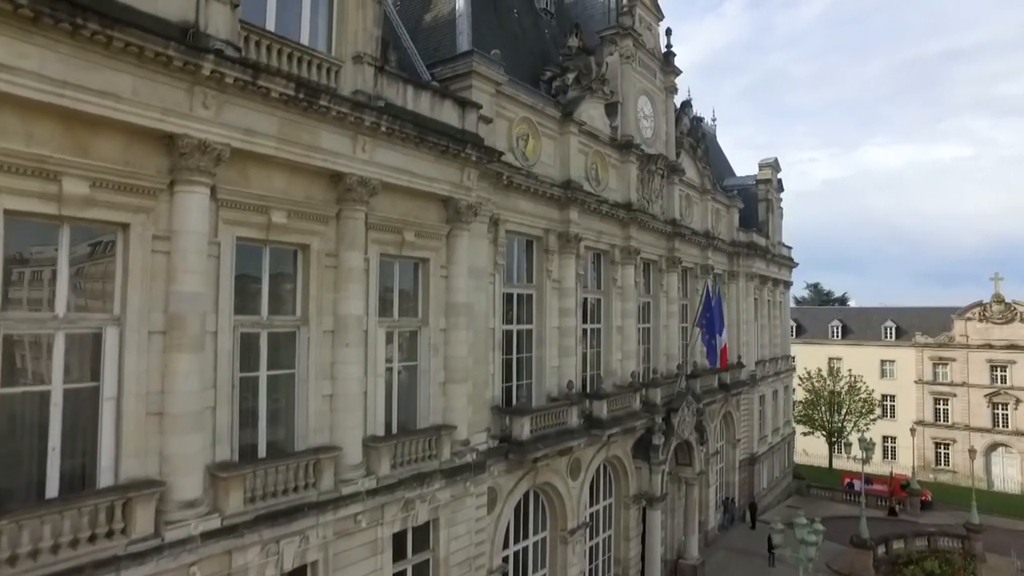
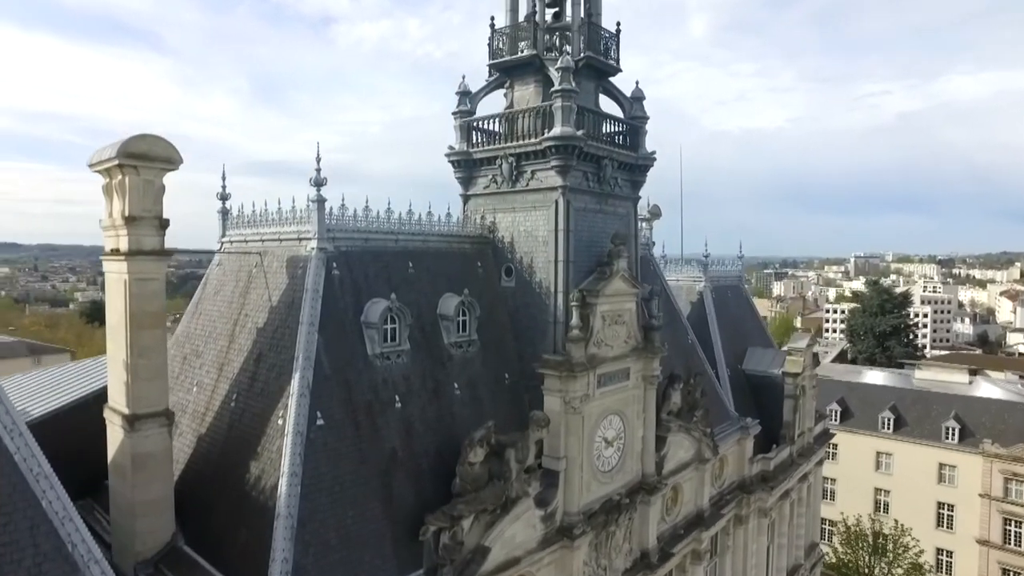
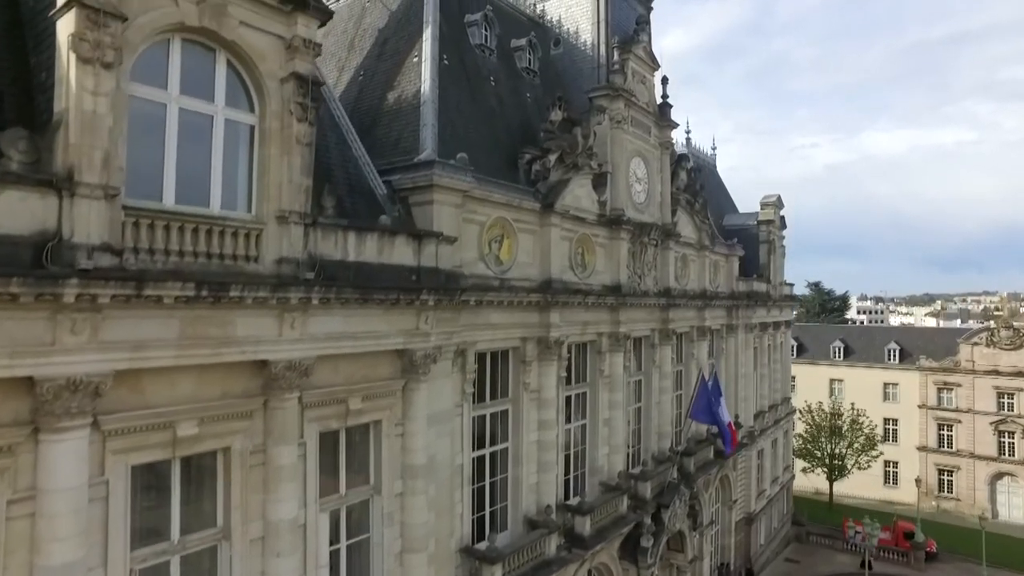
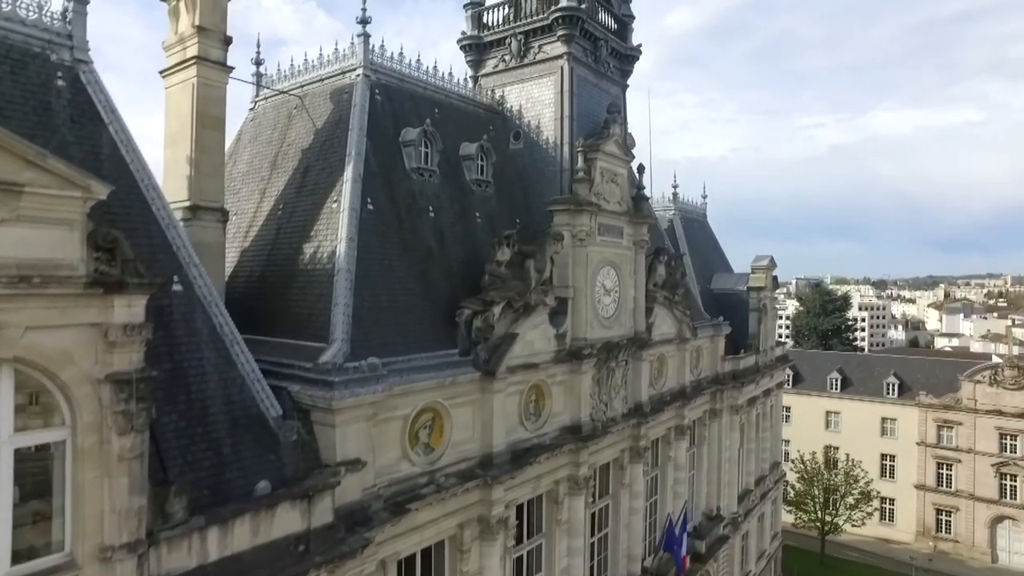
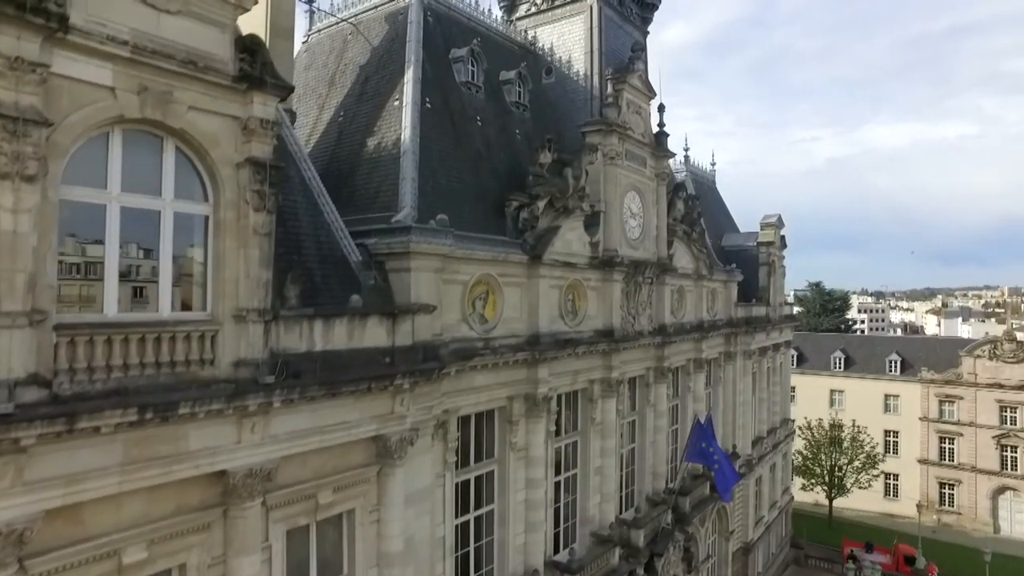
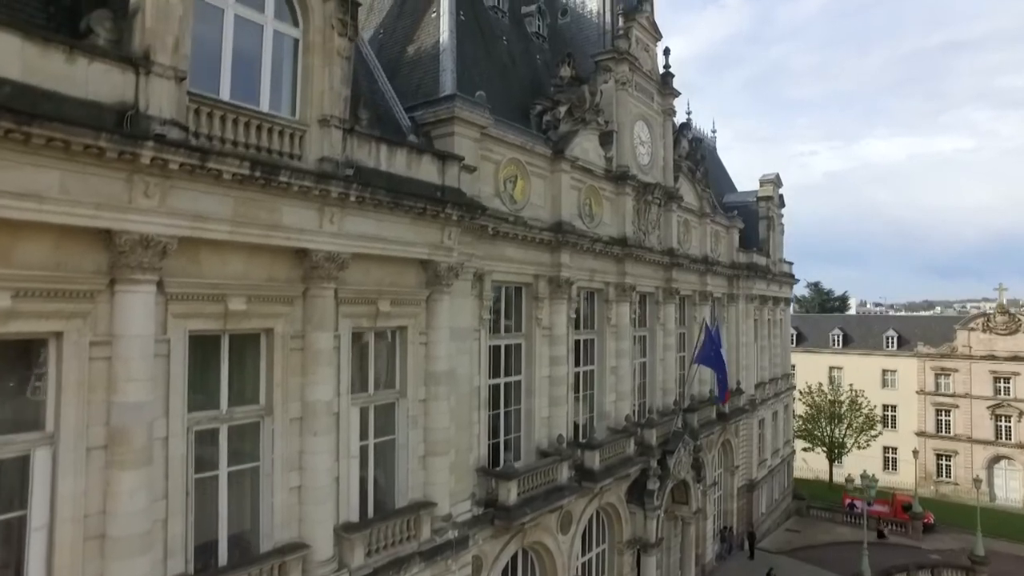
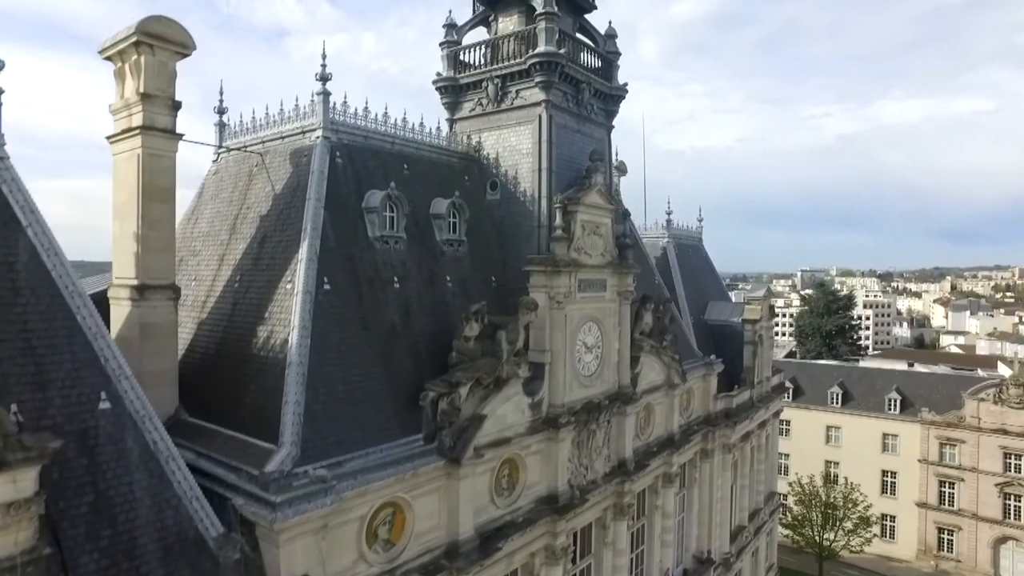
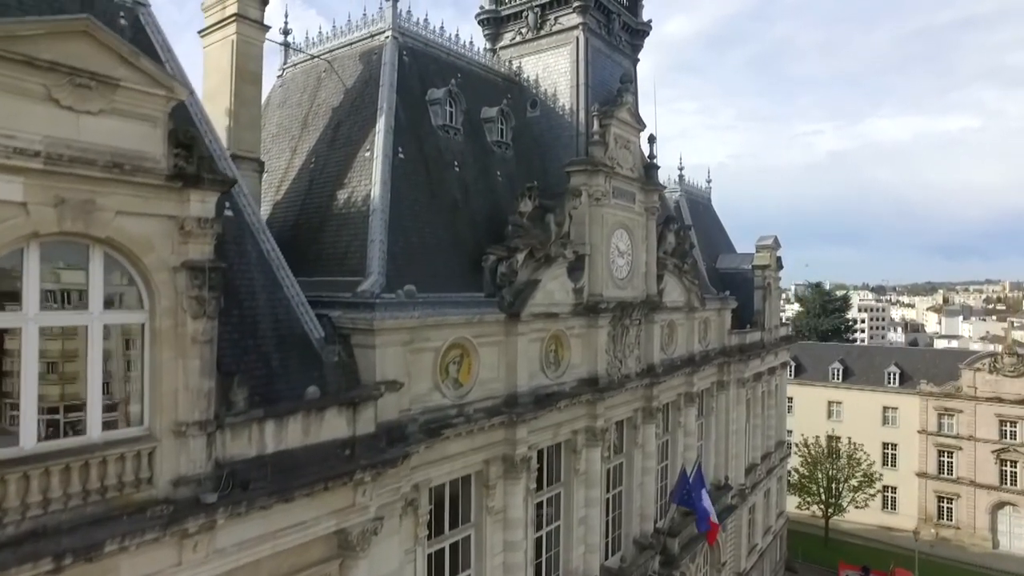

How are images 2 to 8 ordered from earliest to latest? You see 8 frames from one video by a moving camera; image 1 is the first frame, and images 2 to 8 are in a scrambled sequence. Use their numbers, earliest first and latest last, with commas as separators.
6, 3, 5, 8, 4, 7, 2
